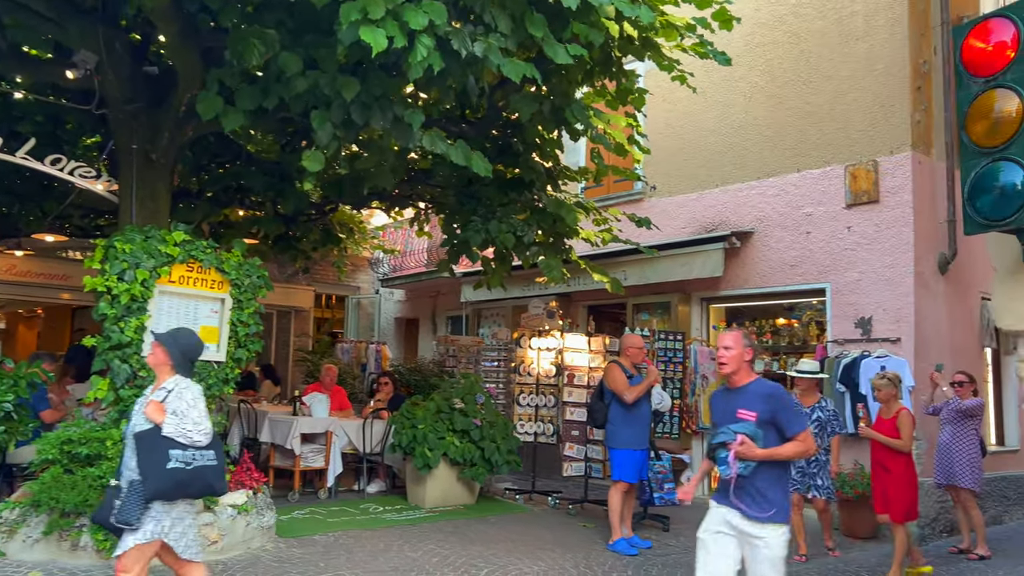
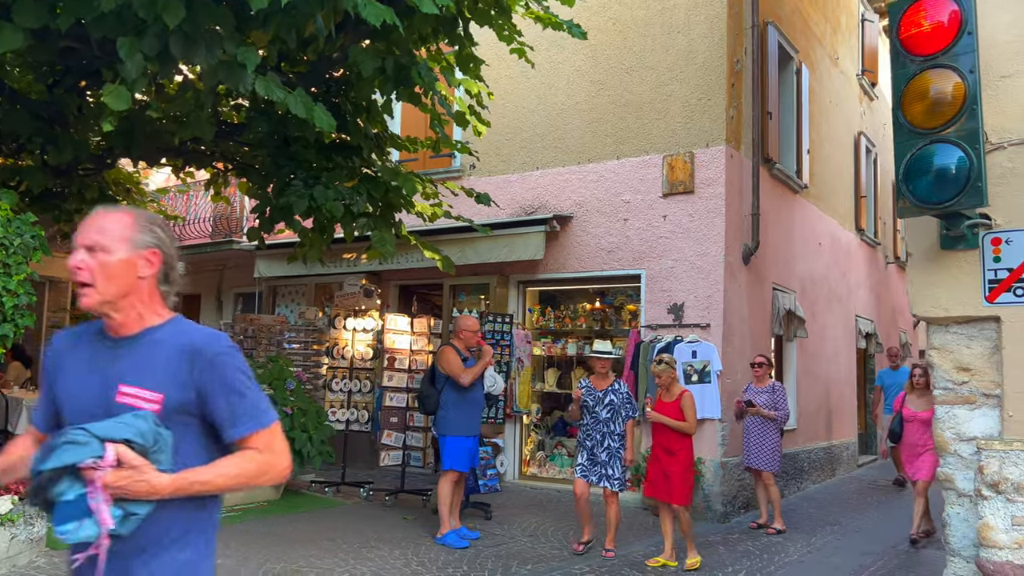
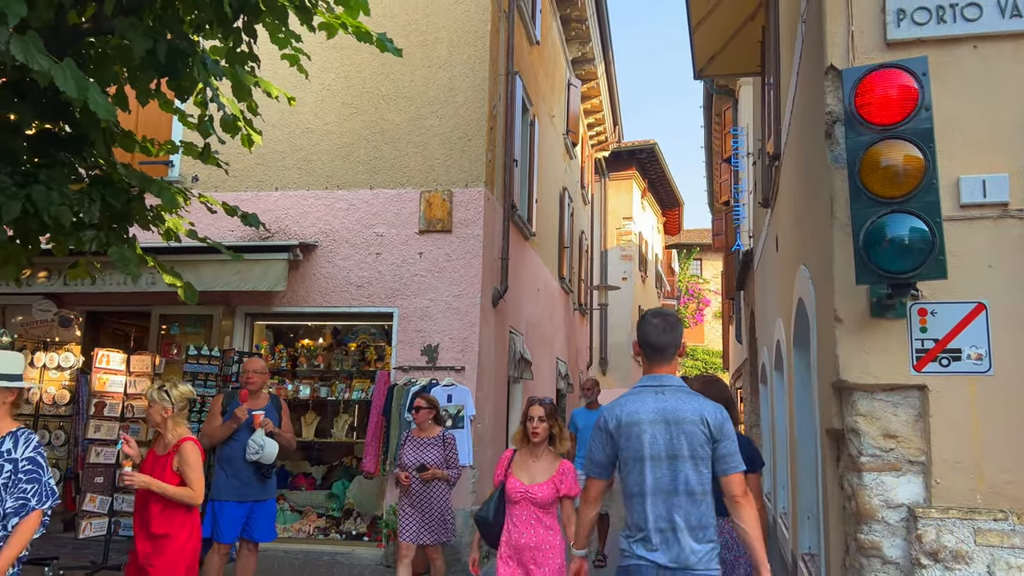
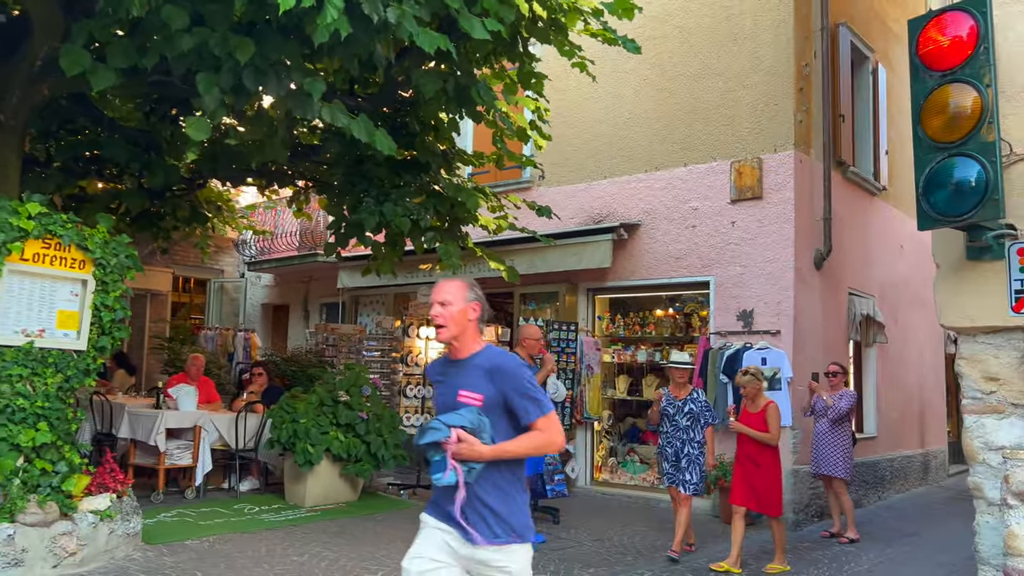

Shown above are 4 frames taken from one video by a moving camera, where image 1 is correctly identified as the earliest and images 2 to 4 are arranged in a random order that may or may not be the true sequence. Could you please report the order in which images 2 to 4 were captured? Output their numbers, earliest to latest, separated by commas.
4, 2, 3
